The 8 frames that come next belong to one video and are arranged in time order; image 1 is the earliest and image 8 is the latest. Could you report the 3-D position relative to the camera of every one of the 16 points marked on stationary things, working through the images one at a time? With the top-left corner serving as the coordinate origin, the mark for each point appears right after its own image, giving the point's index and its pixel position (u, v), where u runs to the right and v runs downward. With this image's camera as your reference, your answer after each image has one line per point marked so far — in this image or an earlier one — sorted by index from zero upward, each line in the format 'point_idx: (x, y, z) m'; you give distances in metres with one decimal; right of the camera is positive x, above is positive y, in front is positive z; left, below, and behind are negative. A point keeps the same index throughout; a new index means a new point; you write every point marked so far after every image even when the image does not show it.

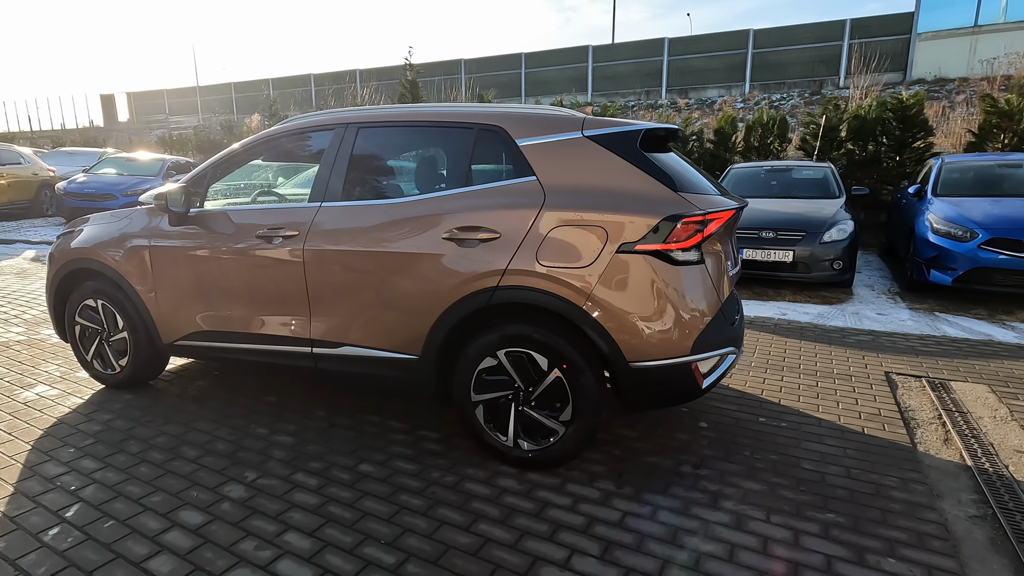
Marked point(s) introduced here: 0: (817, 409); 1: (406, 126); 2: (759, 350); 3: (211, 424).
0: (+2.0, -0.8, +3.6) m
1: (-0.7, +1.0, +3.2) m
2: (+2.2, -0.6, +4.8) m
3: (-1.9, -0.9, +3.4) m
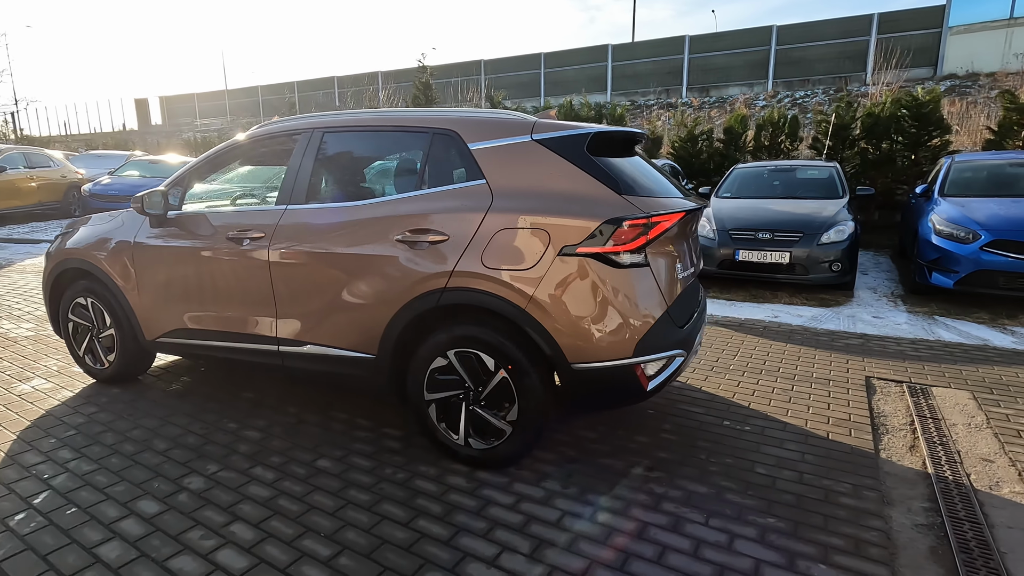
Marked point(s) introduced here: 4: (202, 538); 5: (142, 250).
0: (+1.8, -0.8, +3.6) m
1: (-0.9, +1.0, +3.2) m
2: (+2.0, -0.6, +4.7) m
3: (-2.1, -0.9, +3.5) m
4: (-1.4, -1.1, +2.4) m
5: (-2.6, +0.3, +3.7) m
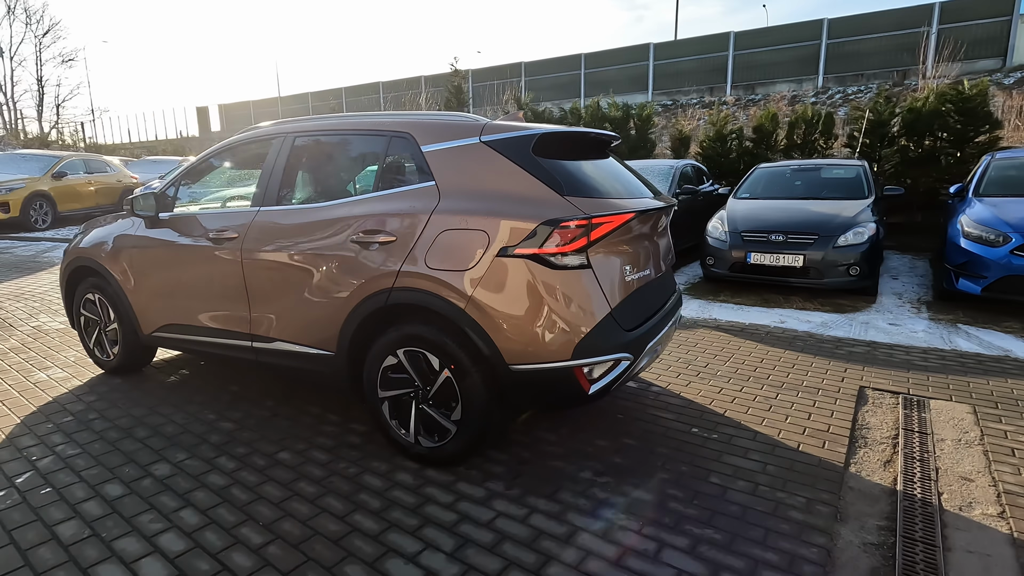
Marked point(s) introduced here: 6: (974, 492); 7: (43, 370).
0: (+1.6, -0.9, +3.4) m
1: (-1.1, +1.0, +3.3) m
2: (+1.9, -0.6, +4.6) m
3: (-2.4, -0.8, +3.7) m
4: (-1.7, -1.1, +2.5) m
5: (-2.8, +0.3, +3.9) m
6: (+2.3, -1.0, +2.7) m
7: (-4.0, -0.7, +4.5) m
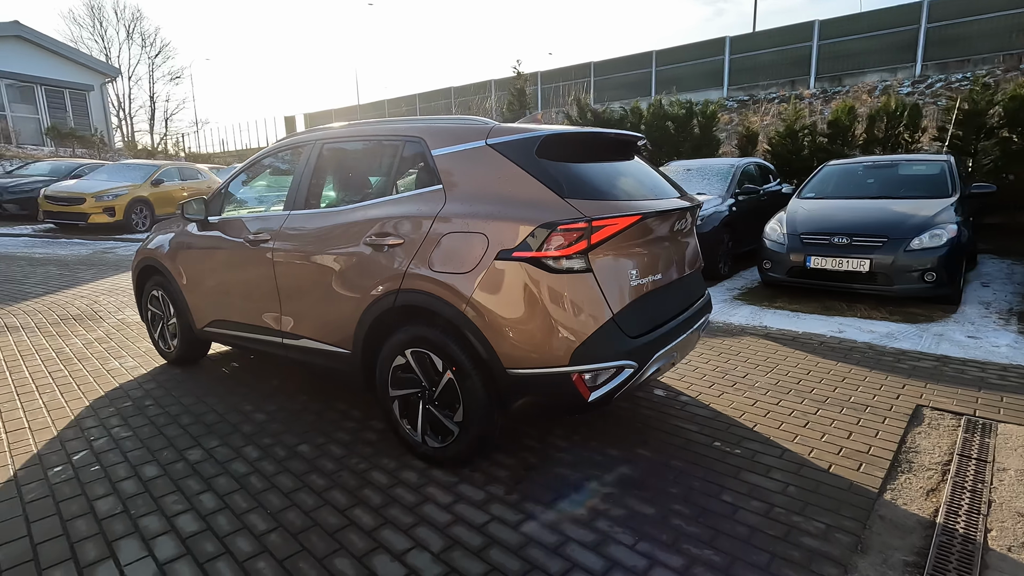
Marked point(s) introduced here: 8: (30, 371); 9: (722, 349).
0: (+1.7, -0.9, +3.2) m
1: (-1.0, +1.0, +3.5) m
2: (+2.1, -0.7, +4.3) m
3: (-2.2, -0.8, +4.0) m
4: (-1.7, -1.1, +2.7) m
5: (-2.6, +0.3, +4.3) m
6: (+2.3, -1.1, +2.3) m
7: (-3.7, -0.7, +5.0) m
8: (-4.3, -0.7, +4.8) m
9: (+1.9, -0.6, +4.8) m
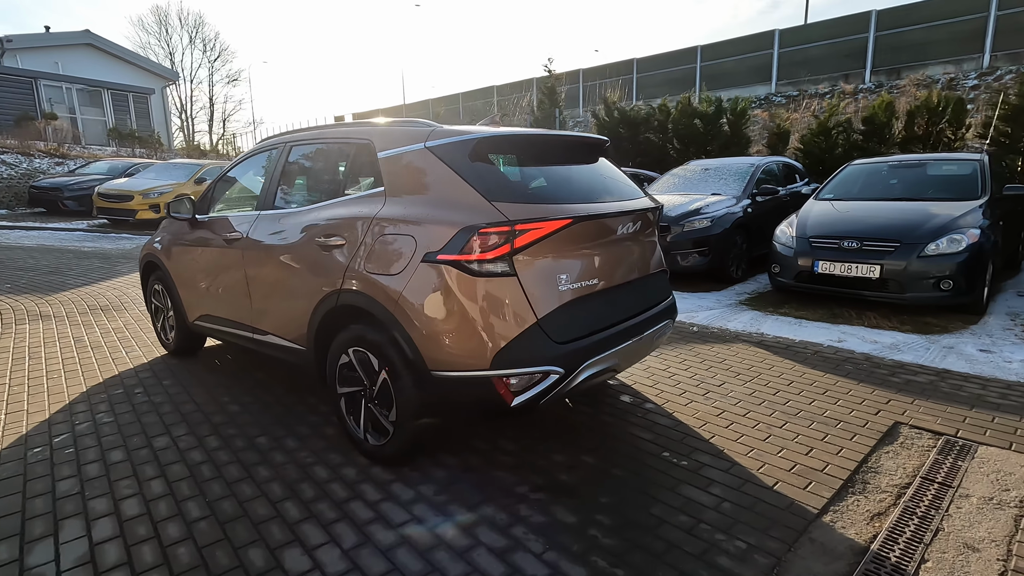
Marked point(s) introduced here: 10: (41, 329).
0: (+1.3, -0.9, +3.1) m
1: (-1.3, +1.0, +3.6) m
2: (+1.9, -0.7, +4.1) m
3: (-2.5, -0.8, +4.2) m
4: (-2.1, -1.1, +2.9) m
5: (-2.8, +0.3, +4.5) m
6: (+1.9, -1.1, +2.2) m
7: (-3.8, -0.6, +5.3) m
8: (-4.5, -0.7, +5.1) m
9: (+1.7, -0.6, +4.7) m
10: (-5.3, -0.5, +6.0) m
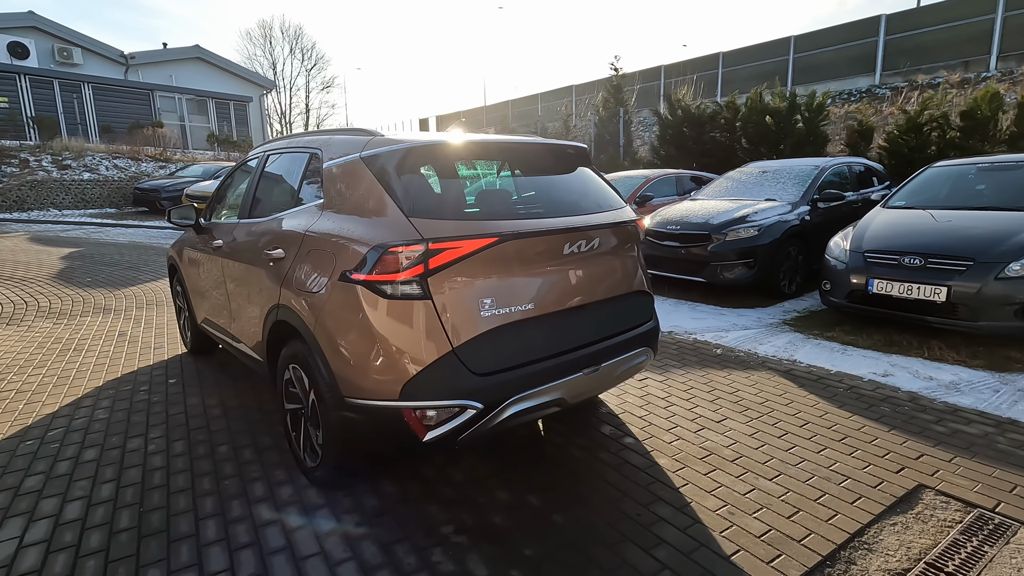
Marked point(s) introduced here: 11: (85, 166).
0: (+1.0, -1.1, +2.7) m
1: (-1.5, +0.9, +3.5) m
2: (+1.7, -0.9, +3.6) m
3: (-2.6, -0.8, +4.3) m
4: (-2.4, -1.1, +3.0) m
5: (-2.8, +0.3, +4.7) m
6: (+1.4, -1.3, +1.7) m
7: (-3.8, -0.6, +5.6) m
8: (-4.4, -0.6, +5.5) m
9: (+1.6, -0.8, +4.2) m
10: (-5.1, -0.4, +6.6) m
11: (-14.0, +4.0, +17.4) m
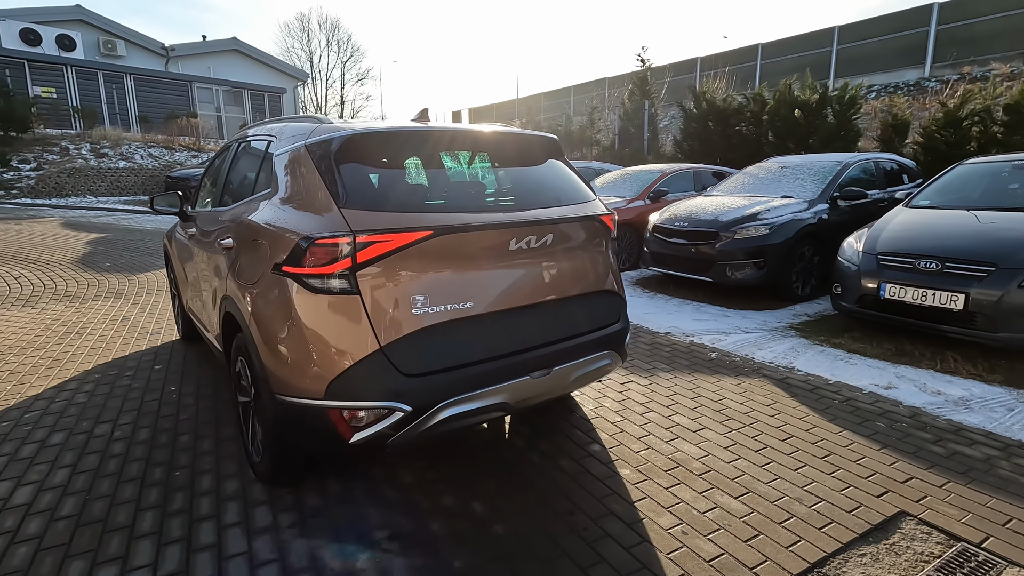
0: (+0.7, -1.1, +2.5) m
1: (-1.6, +1.0, +3.5) m
2: (+1.5, -0.9, +3.4) m
3: (-2.8, -0.7, +4.3) m
4: (-2.7, -1.0, +3.0) m
5: (-2.9, +0.4, +4.7) m
6: (+1.0, -1.3, +1.5) m
7: (-3.9, -0.5, +5.7) m
8: (-4.5, -0.5, +5.7) m
9: (+1.4, -0.8, +4.0) m
10: (-5.2, -0.2, +6.8) m
11: (-13.2, +4.5, +18.1) m
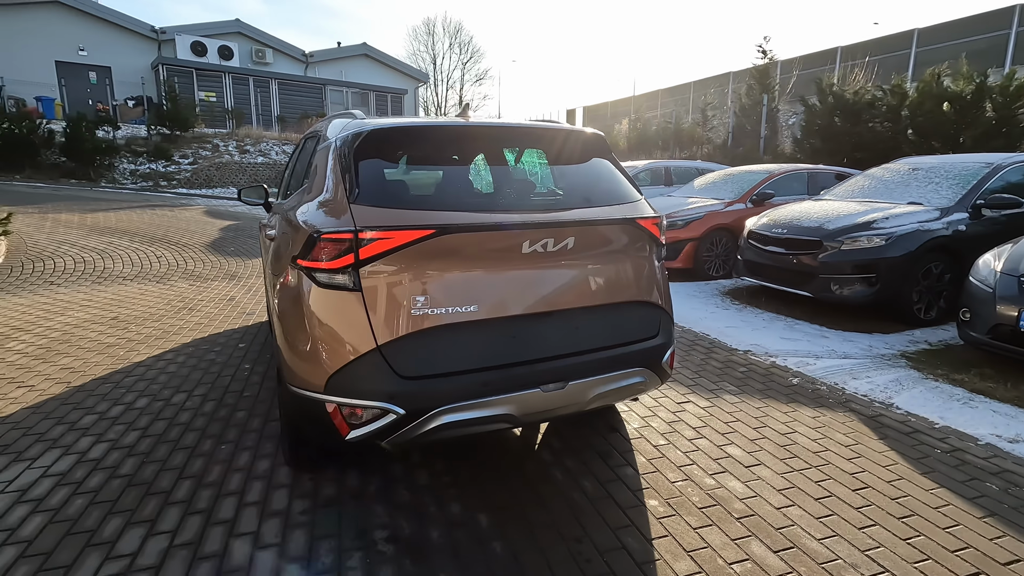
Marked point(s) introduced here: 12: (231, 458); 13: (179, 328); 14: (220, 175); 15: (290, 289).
0: (+0.7, -1.2, +2.2) m
1: (-1.3, +1.0, +3.6) m
2: (+1.7, -1.0, +2.9) m
3: (-2.3, -0.6, +4.7) m
4: (-2.5, -0.9, +3.4) m
5: (-2.4, +0.6, +5.1) m
6: (+0.8, -1.4, +1.1) m
7: (-3.1, -0.3, +6.3) m
8: (-3.7, -0.3, +6.4) m
9: (+1.7, -0.9, +3.5) m
10: (-4.1, 0.0, +7.5) m
11: (-9.5, +5.2, +20.2) m
12: (-1.6, -1.0, +3.1) m
13: (-3.5, -0.4, +5.6) m
14: (-9.9, +3.9, +18.2) m
15: (-1.0, 0.0, +2.4) m
